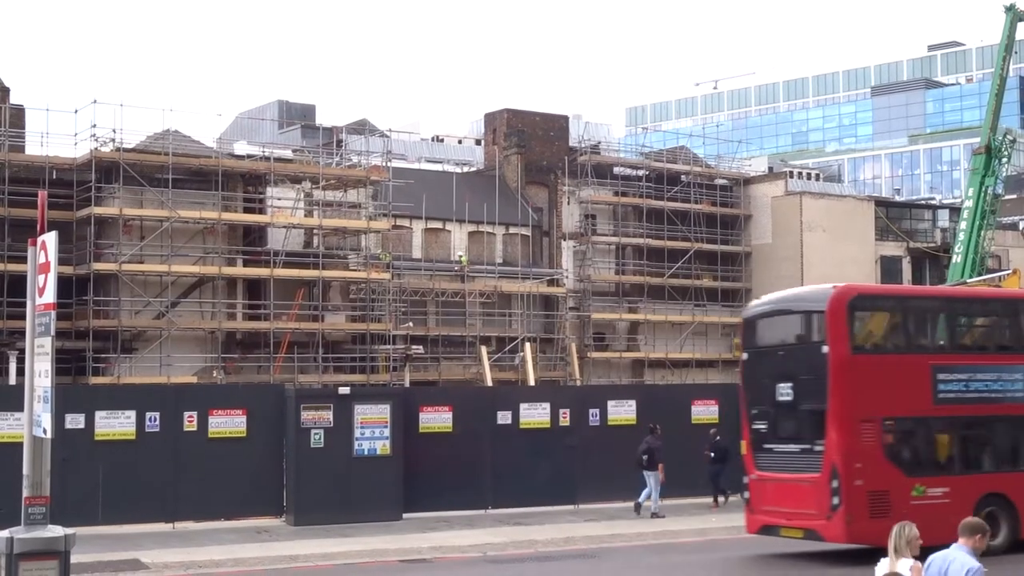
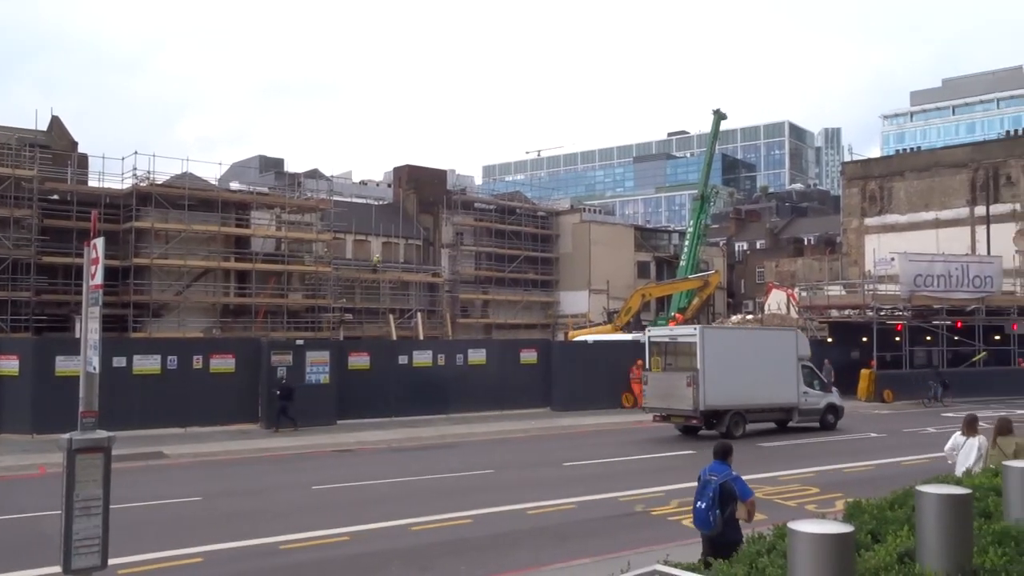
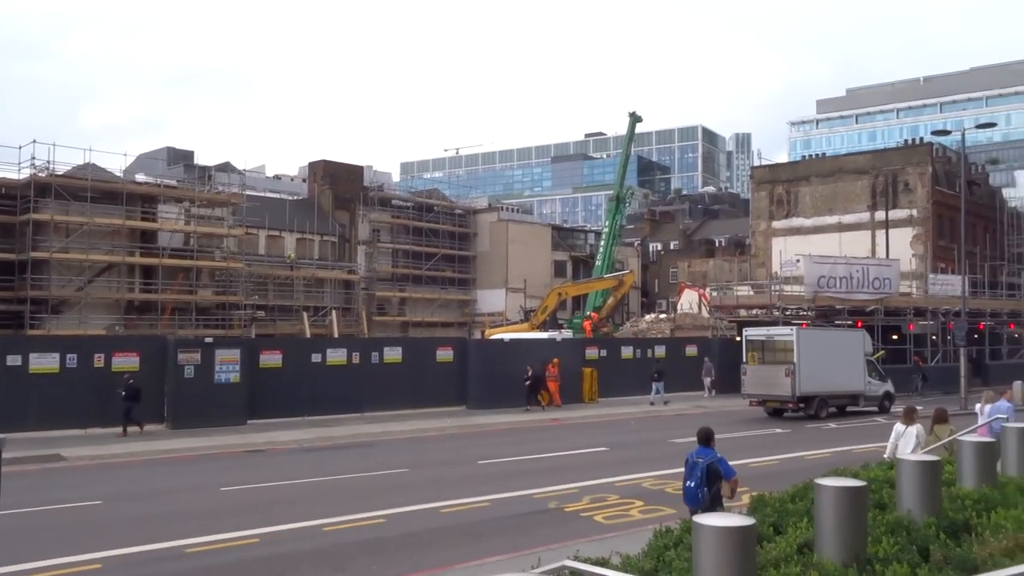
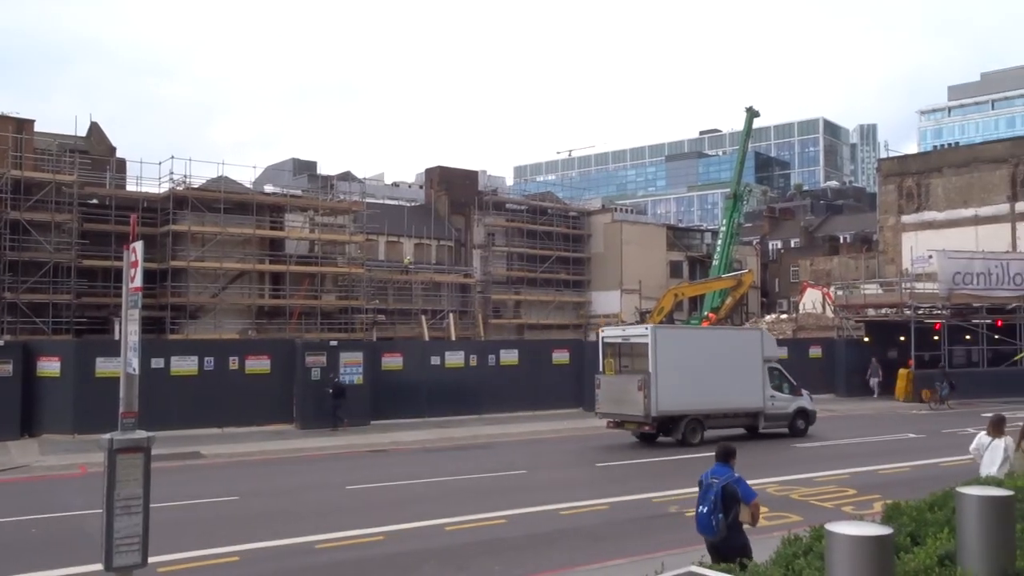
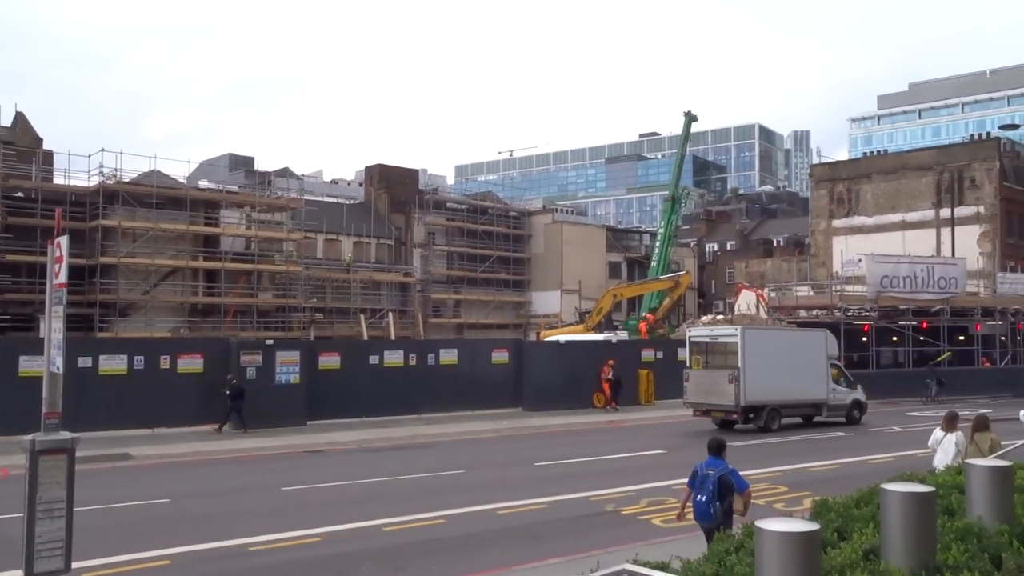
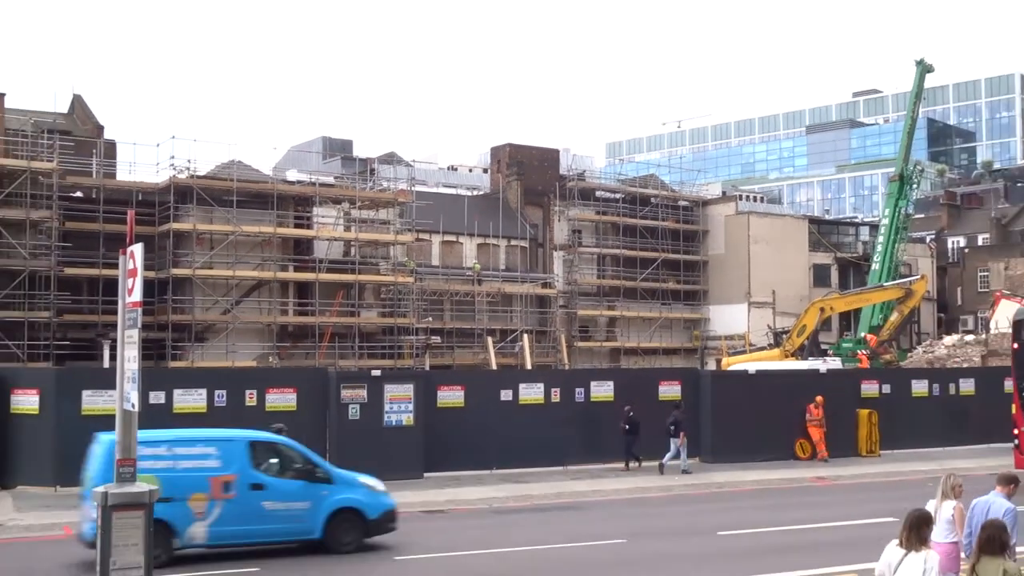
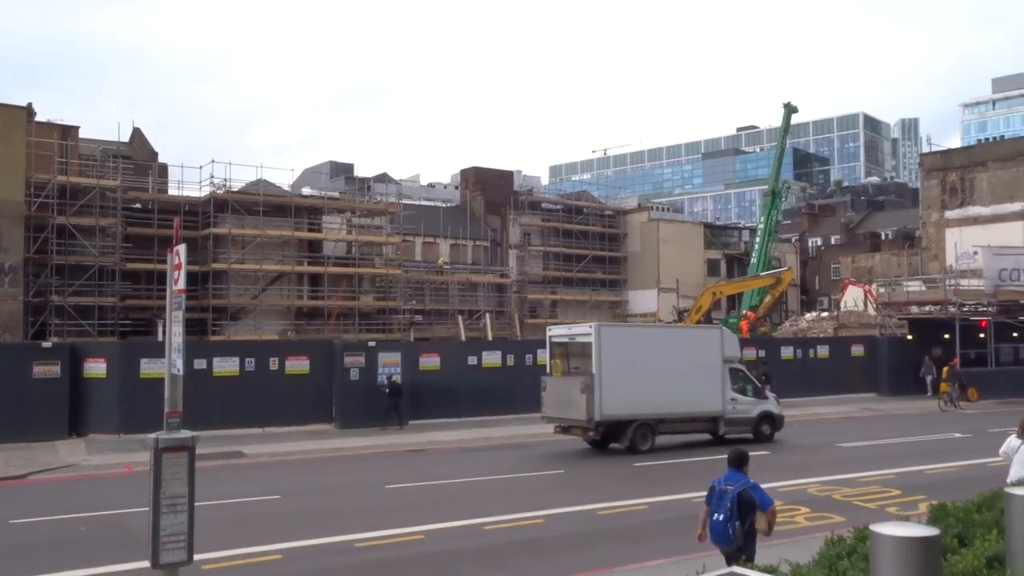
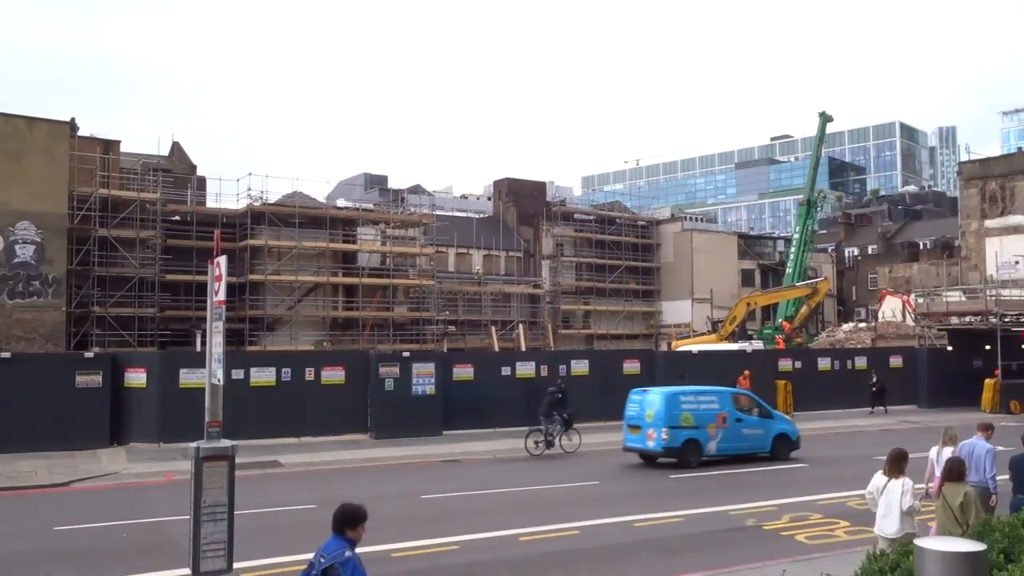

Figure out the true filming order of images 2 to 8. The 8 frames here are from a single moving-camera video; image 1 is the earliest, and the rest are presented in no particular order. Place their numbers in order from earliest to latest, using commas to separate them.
6, 8, 7, 4, 2, 5, 3
